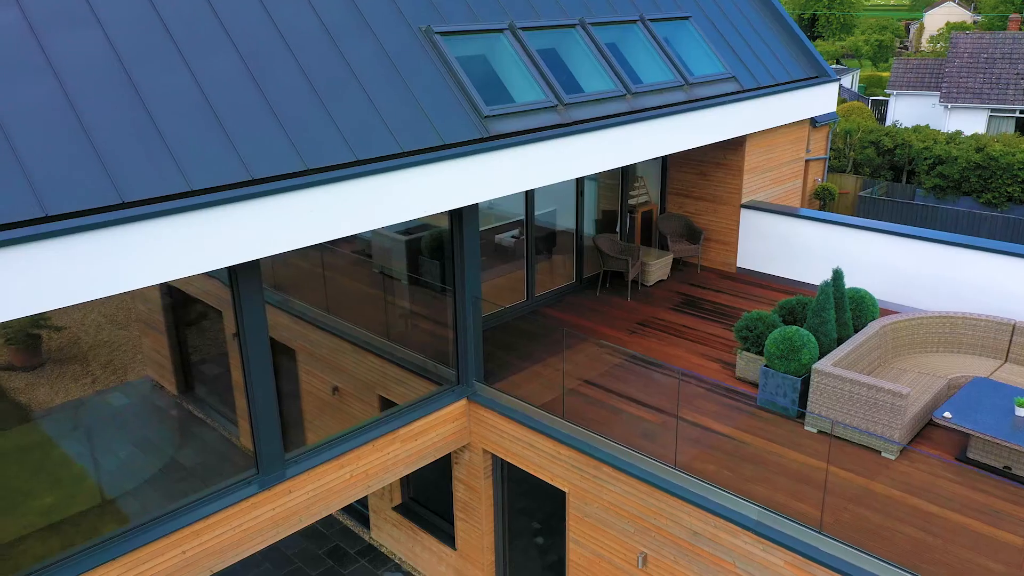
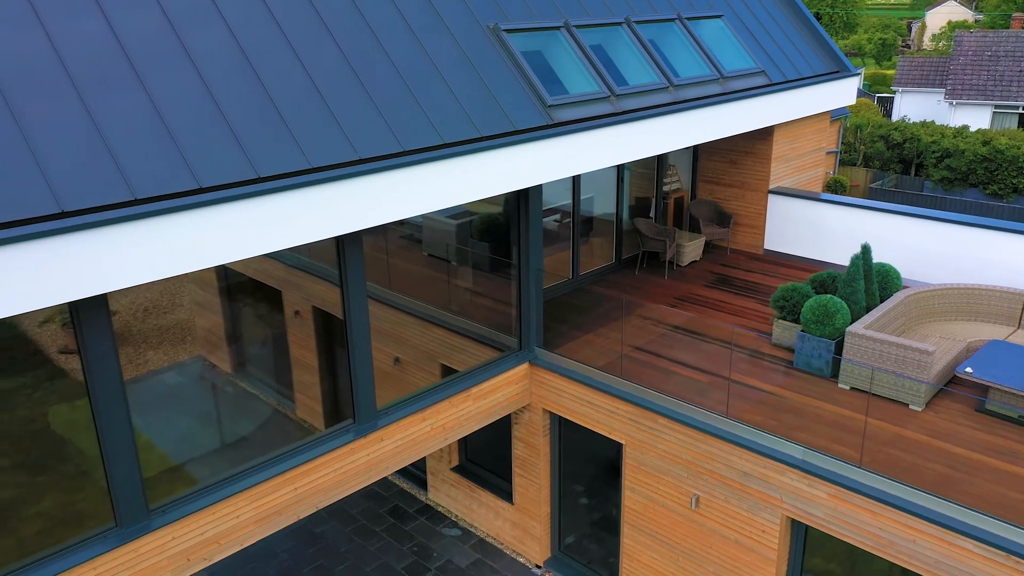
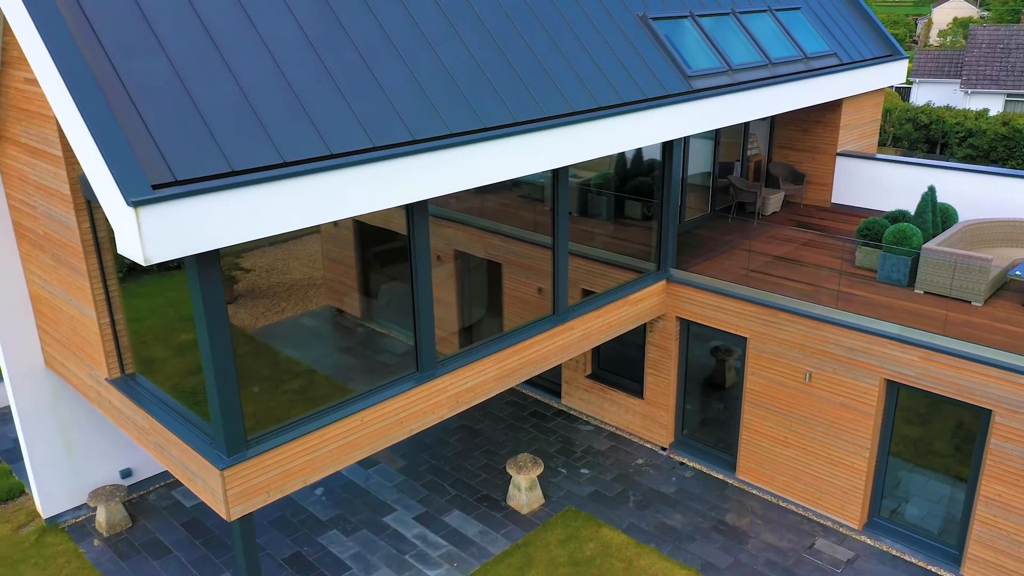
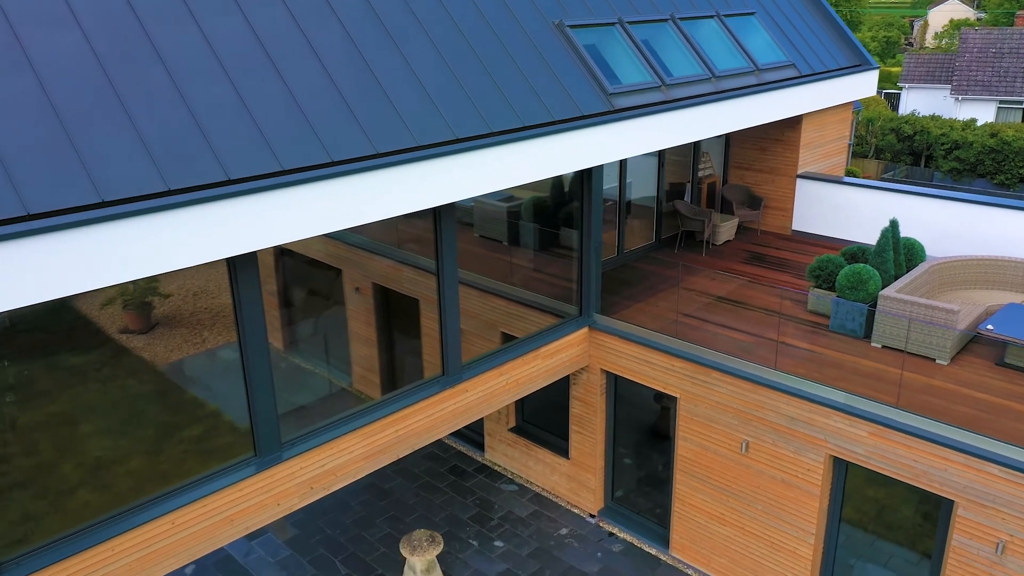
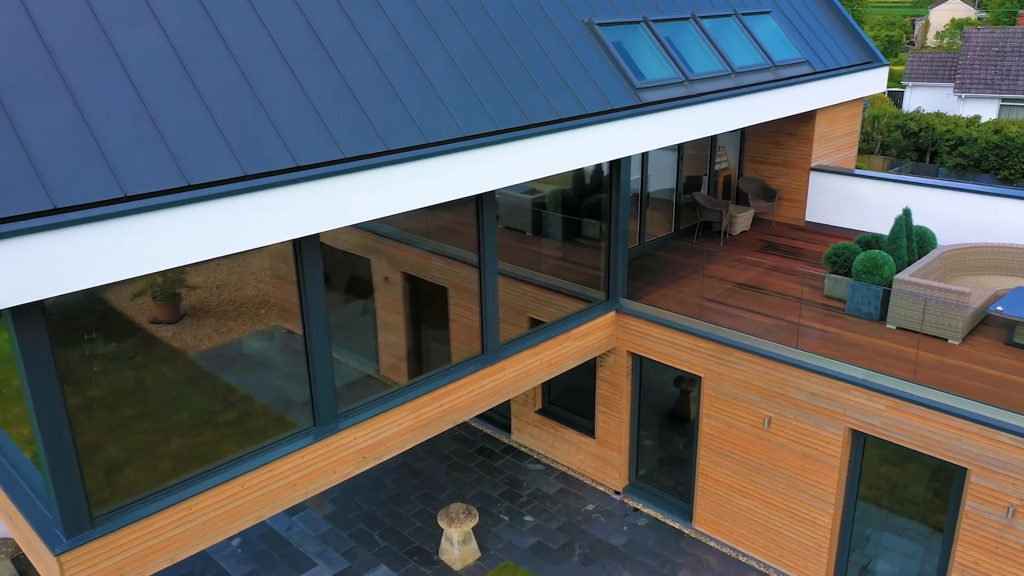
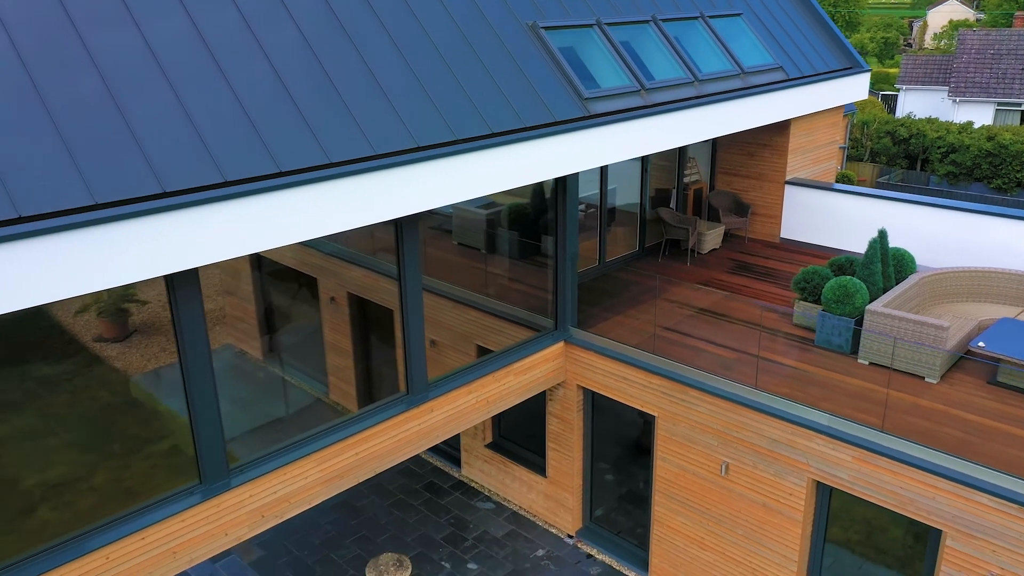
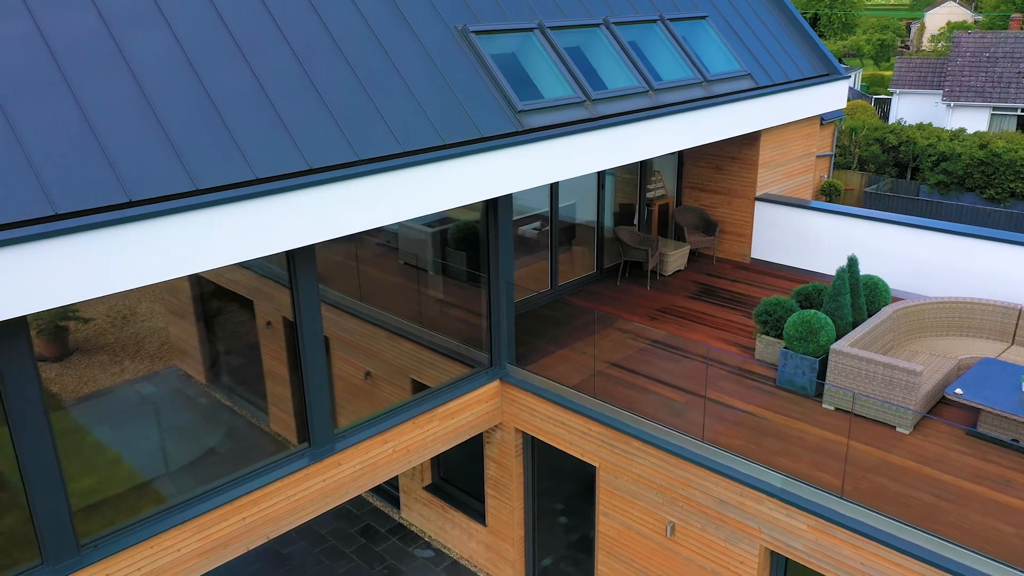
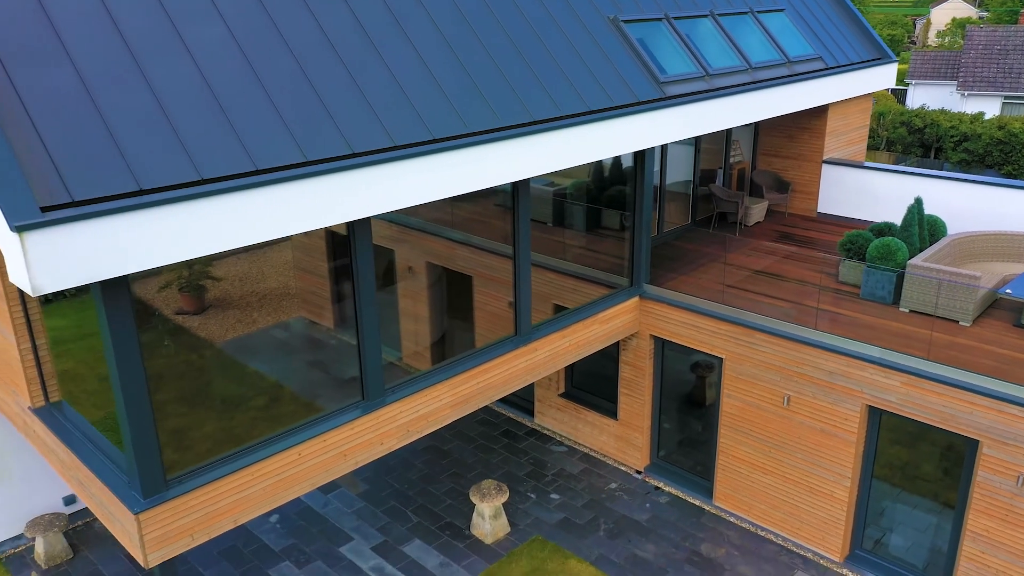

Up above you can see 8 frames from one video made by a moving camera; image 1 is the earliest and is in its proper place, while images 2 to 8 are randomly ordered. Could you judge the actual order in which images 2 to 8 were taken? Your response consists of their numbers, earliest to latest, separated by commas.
7, 2, 6, 4, 5, 8, 3
